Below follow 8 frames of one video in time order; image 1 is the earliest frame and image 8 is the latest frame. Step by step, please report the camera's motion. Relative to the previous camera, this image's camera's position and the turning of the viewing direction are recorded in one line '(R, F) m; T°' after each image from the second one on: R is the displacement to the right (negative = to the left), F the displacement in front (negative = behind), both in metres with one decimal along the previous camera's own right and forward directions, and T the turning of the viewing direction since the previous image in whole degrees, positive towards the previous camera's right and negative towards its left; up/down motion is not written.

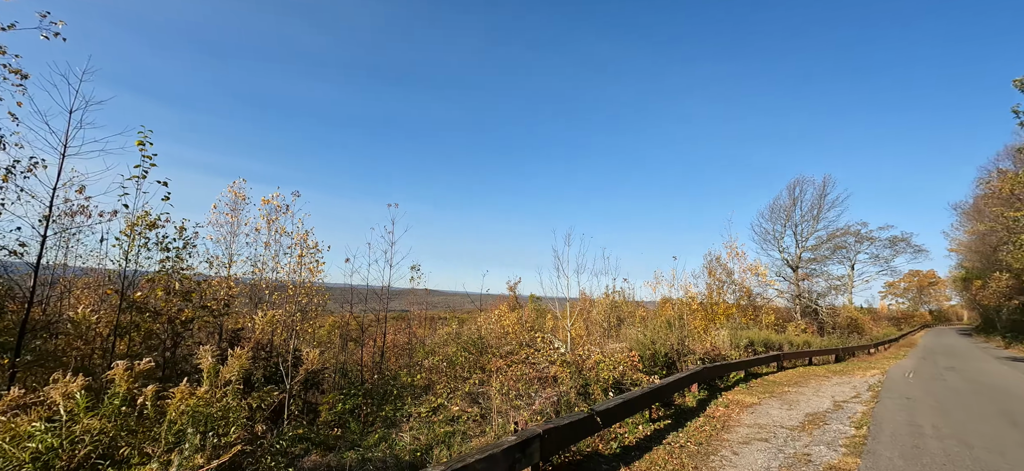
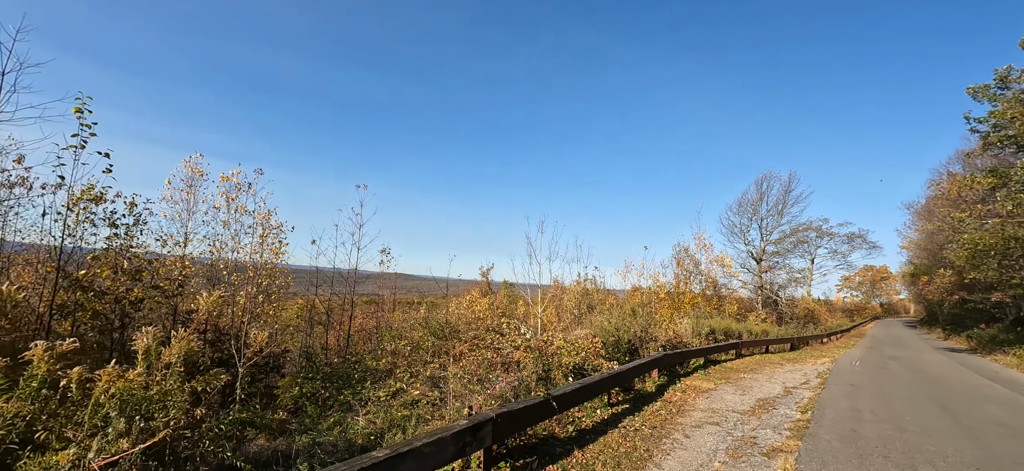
(+0.2, 0.0) m; +3°
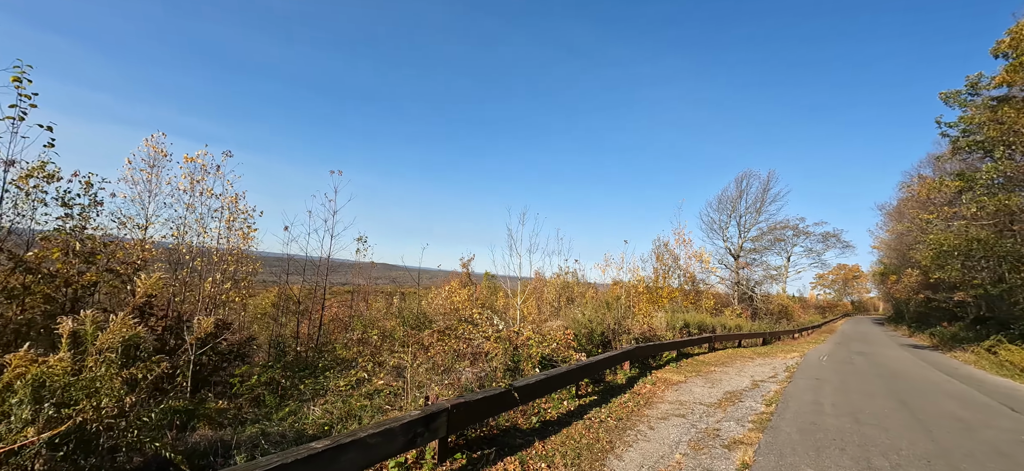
(+0.2, +0.1) m; +2°
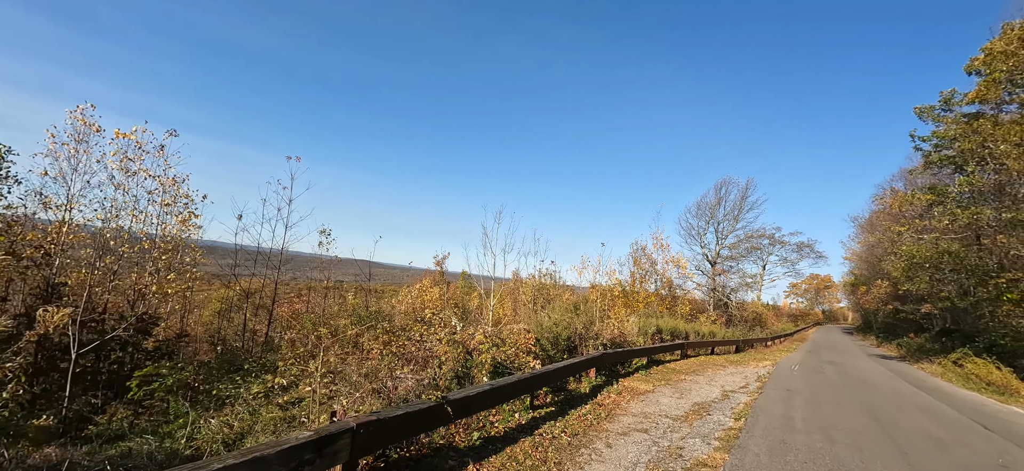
(+0.4, +0.6) m; +2°
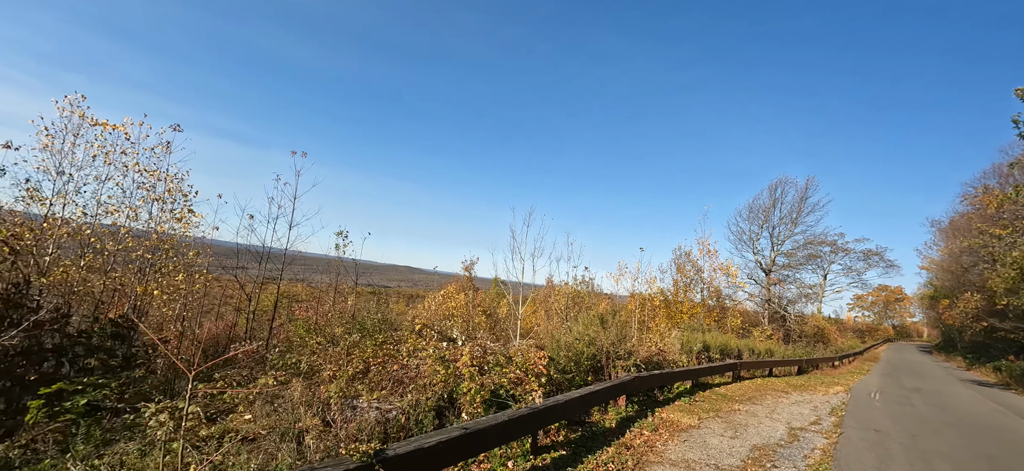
(+0.5, +1.5) m; -5°
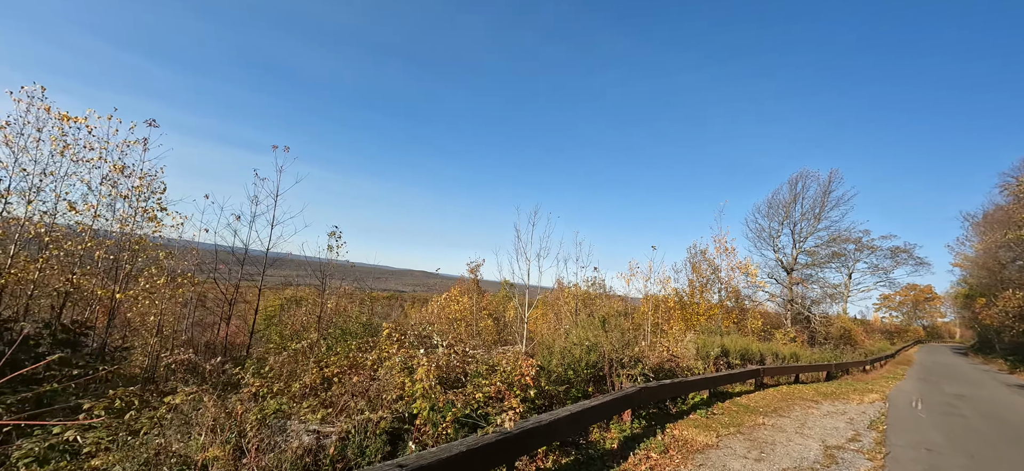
(+0.4, +0.9) m; -2°
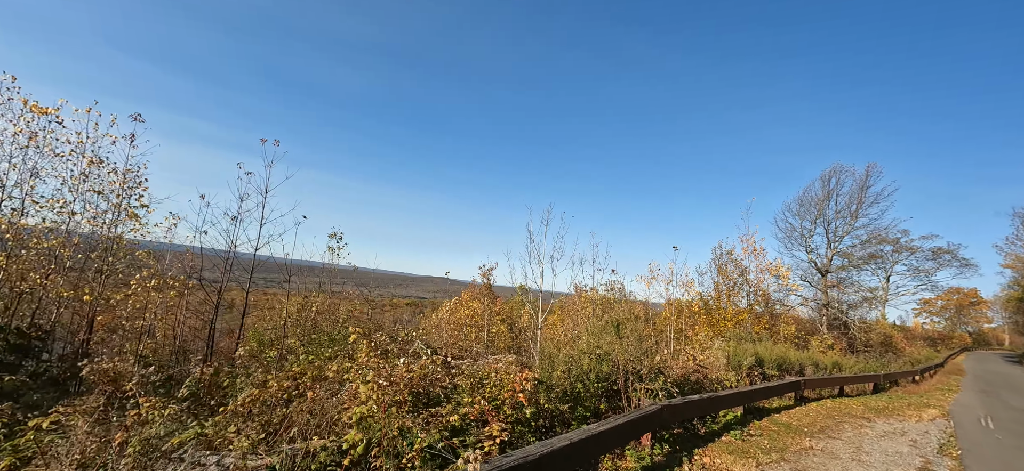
(+0.3, +1.0) m; -3°
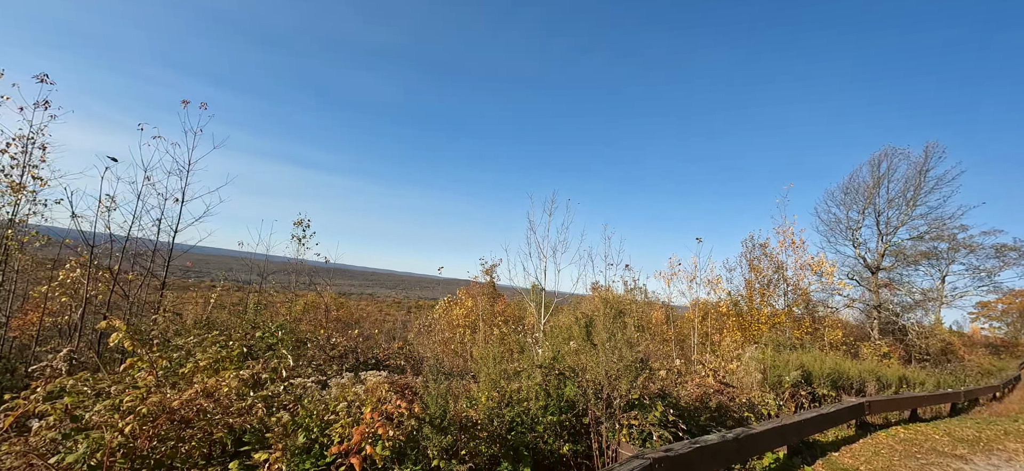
(+1.0, +2.1) m; -3°
